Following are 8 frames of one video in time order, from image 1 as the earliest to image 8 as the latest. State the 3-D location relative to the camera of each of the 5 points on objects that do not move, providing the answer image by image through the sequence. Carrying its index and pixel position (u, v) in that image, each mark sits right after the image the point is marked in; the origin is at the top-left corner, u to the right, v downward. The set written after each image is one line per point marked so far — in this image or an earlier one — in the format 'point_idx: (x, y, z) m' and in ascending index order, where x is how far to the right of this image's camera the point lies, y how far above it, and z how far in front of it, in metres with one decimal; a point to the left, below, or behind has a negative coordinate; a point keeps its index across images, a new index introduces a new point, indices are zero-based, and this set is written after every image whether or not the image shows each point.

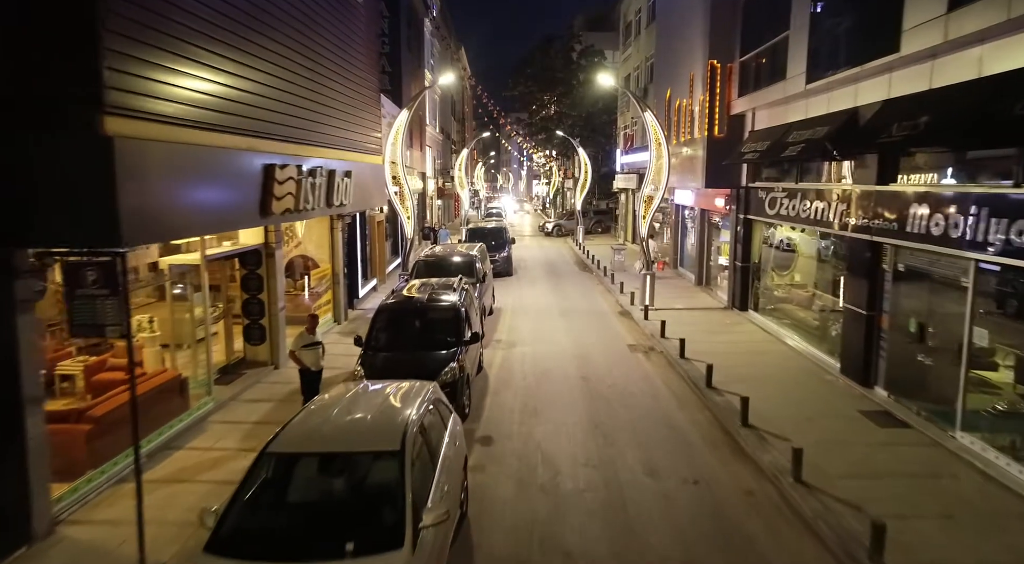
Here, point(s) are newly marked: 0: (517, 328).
0: (+0.2, -1.2, +16.1) m
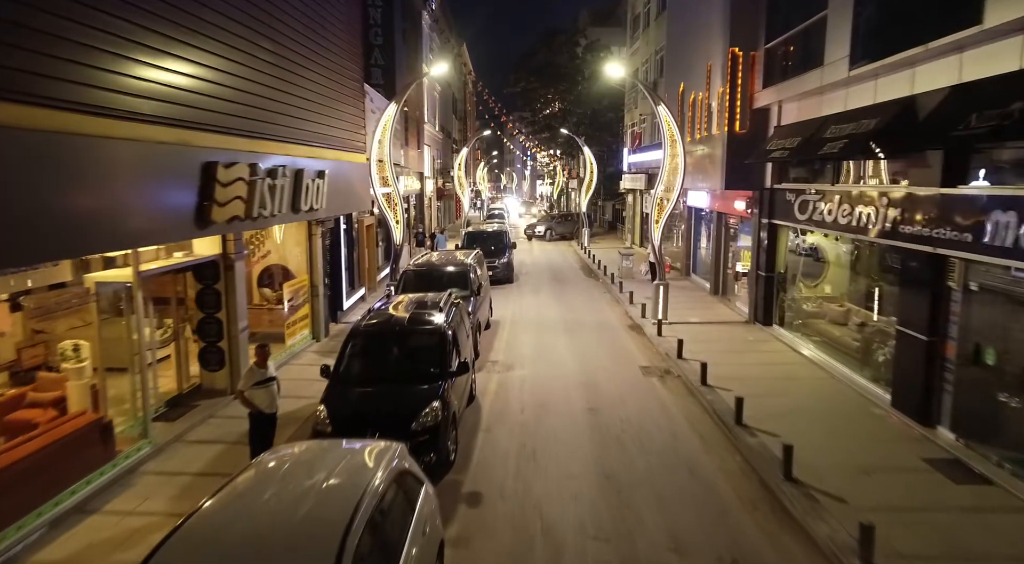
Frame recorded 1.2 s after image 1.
0: (+0.1, -1.4, +14.5) m
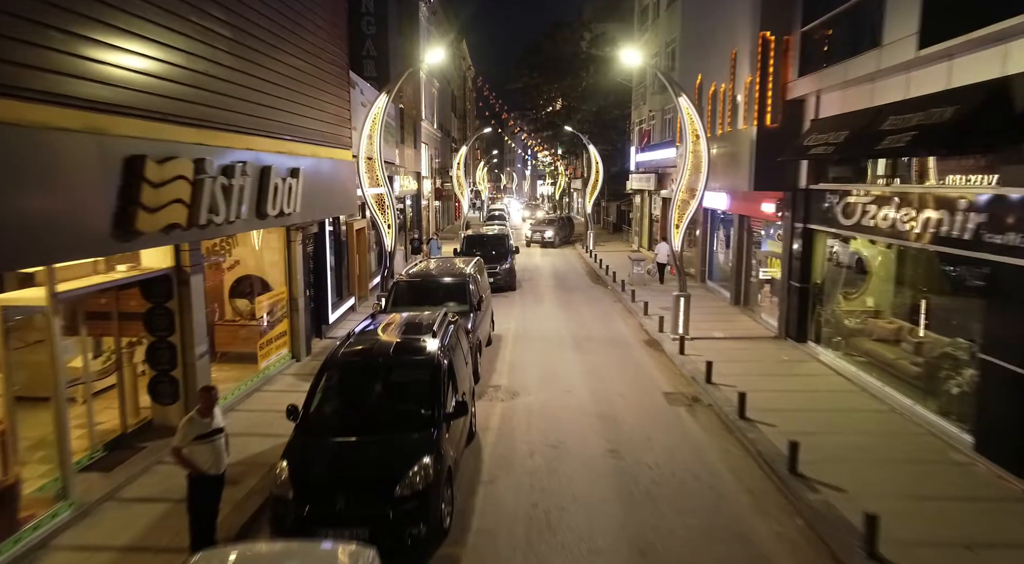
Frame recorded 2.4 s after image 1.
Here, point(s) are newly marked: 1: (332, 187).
0: (+0.2, -1.7, +12.9) m
1: (-3.6, +1.9, +13.1) m
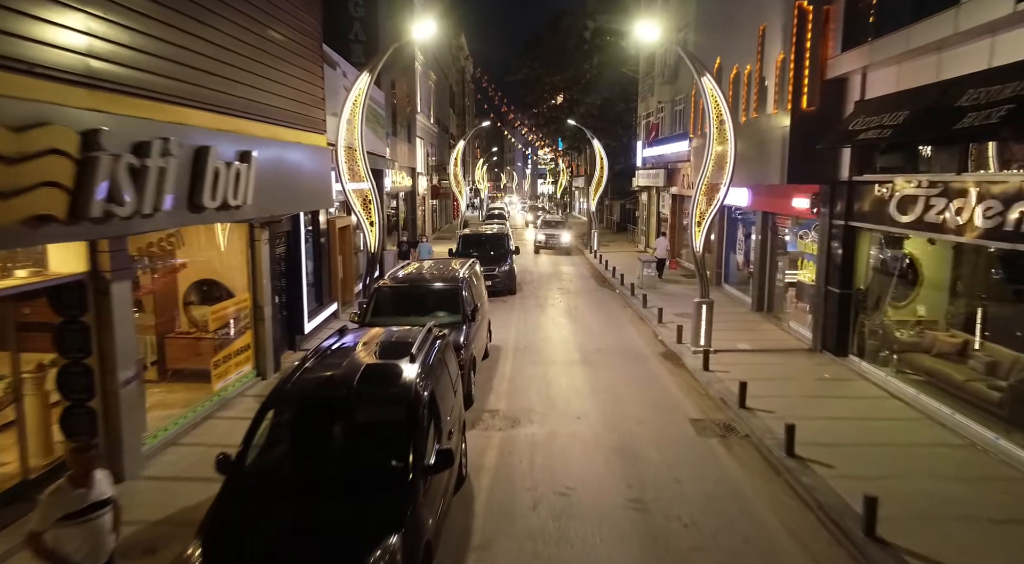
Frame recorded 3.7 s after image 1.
0: (+0.2, -1.8, +11.1) m
1: (-3.6, +1.8, +11.4) m
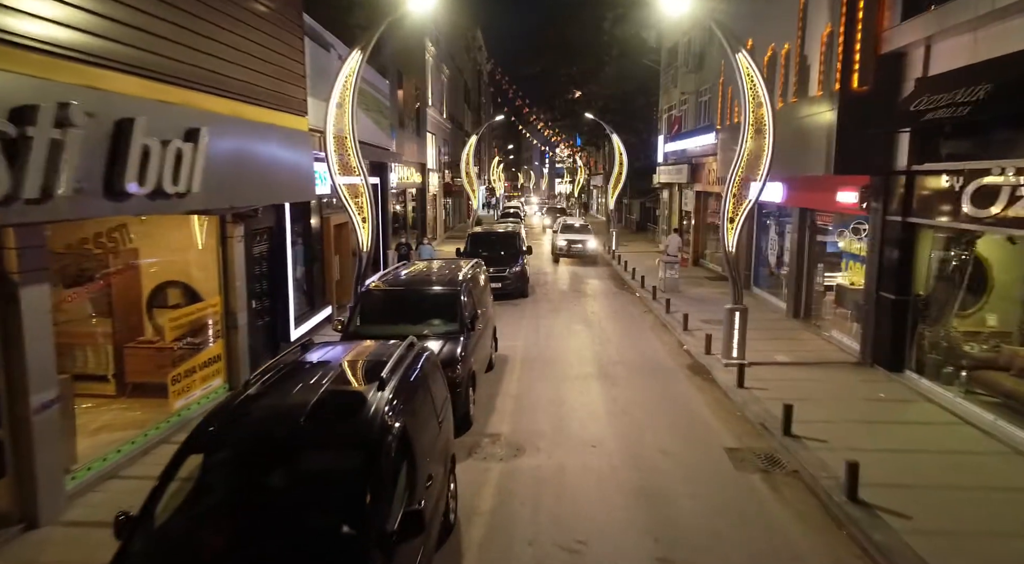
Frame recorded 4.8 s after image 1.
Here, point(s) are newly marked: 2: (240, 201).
0: (+0.3, -1.8, +9.8) m
1: (-3.5, +1.8, +10.1) m
2: (-3.6, +1.0, +8.3) m
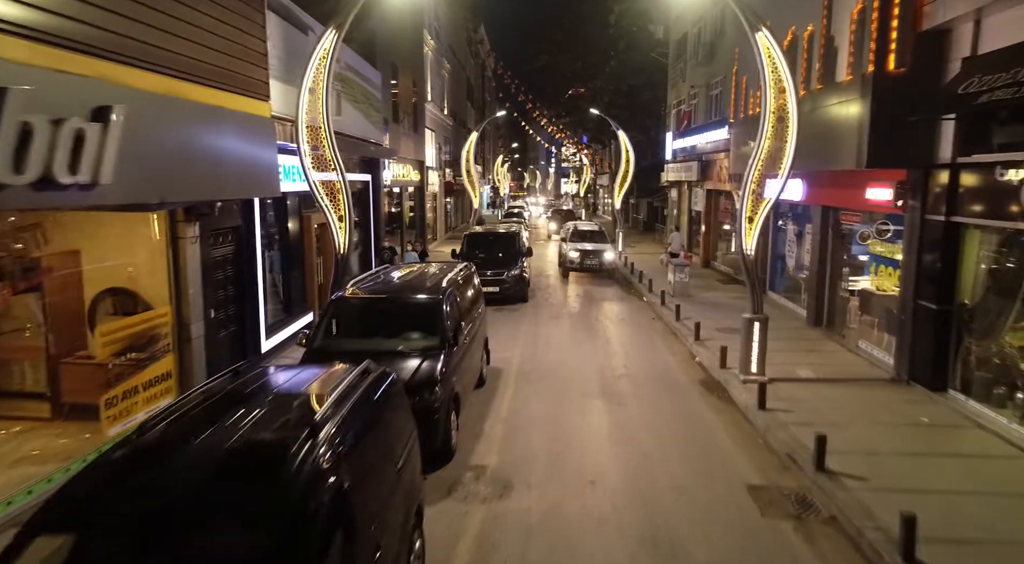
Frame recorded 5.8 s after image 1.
0: (+0.2, -1.9, +8.6) m
1: (-3.6, +1.7, +9.0) m
2: (-3.7, +1.0, +7.2) m
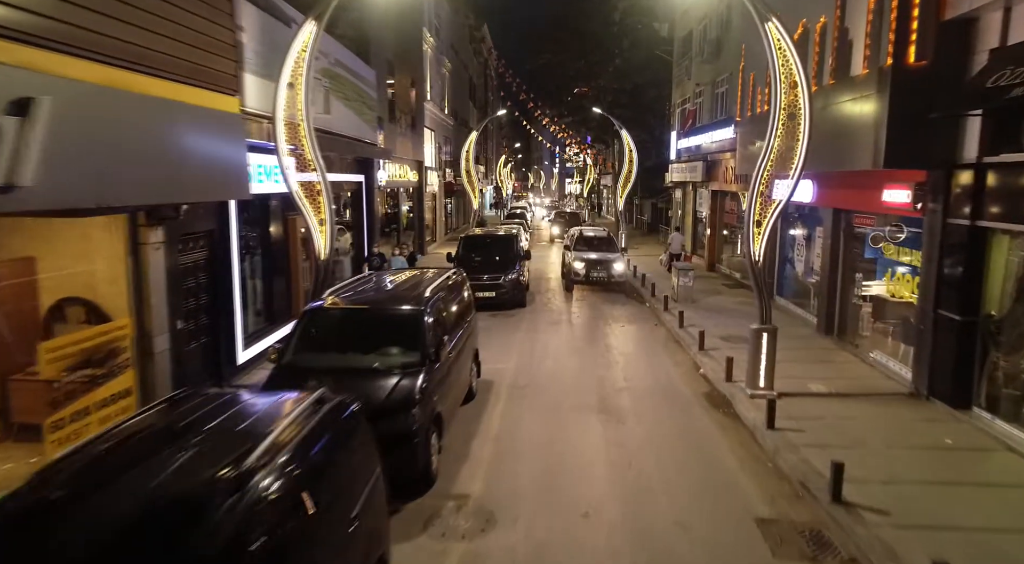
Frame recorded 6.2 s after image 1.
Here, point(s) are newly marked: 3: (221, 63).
0: (0.0, -2.1, +7.9) m
1: (-3.8, +1.6, +8.4) m
2: (-3.9, +0.8, +6.5) m
3: (-3.9, +2.9, +8.9) m
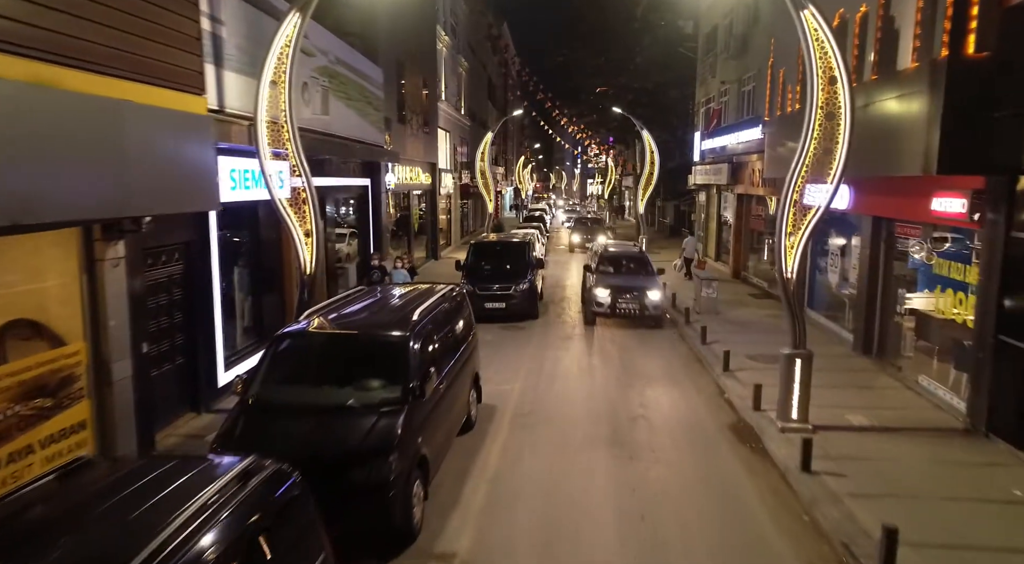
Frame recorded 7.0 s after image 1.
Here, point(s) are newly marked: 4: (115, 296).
0: (0.0, -2.3, +7.0) m
1: (-3.7, +1.4, +7.6) m
2: (-3.9, +0.6, +5.7) m
3: (-3.8, +2.7, +8.1) m
4: (-4.4, -0.1, +7.4) m
